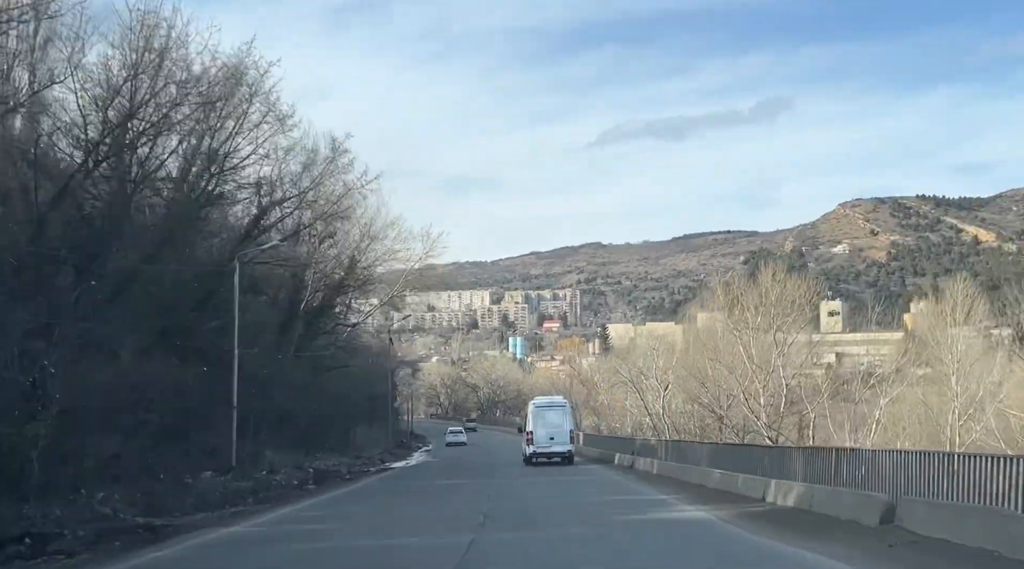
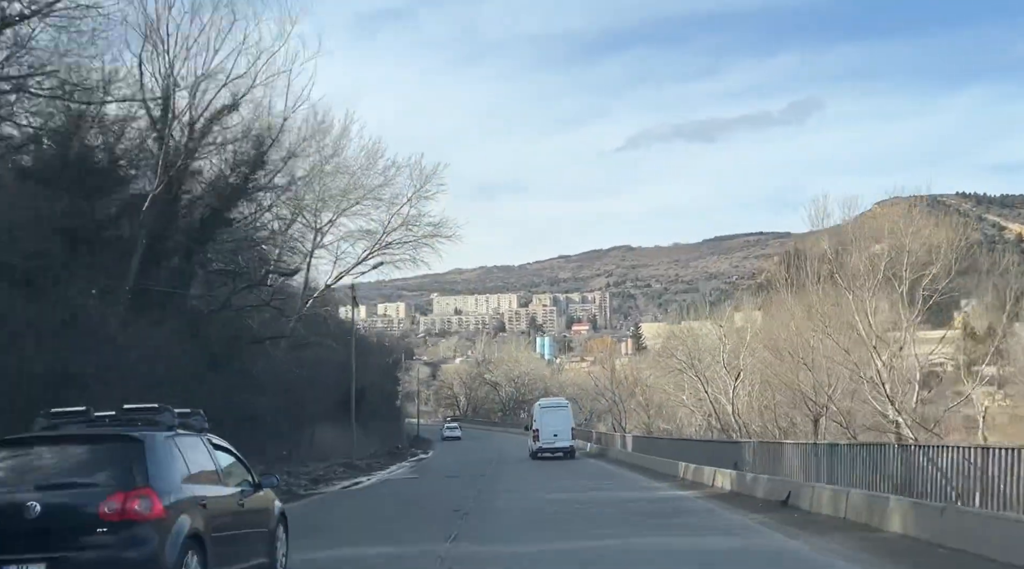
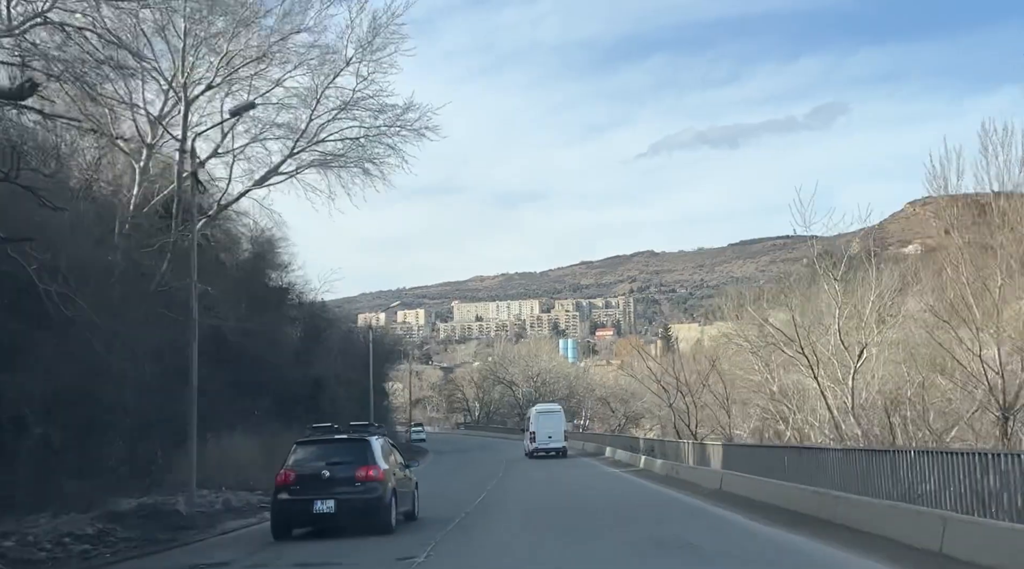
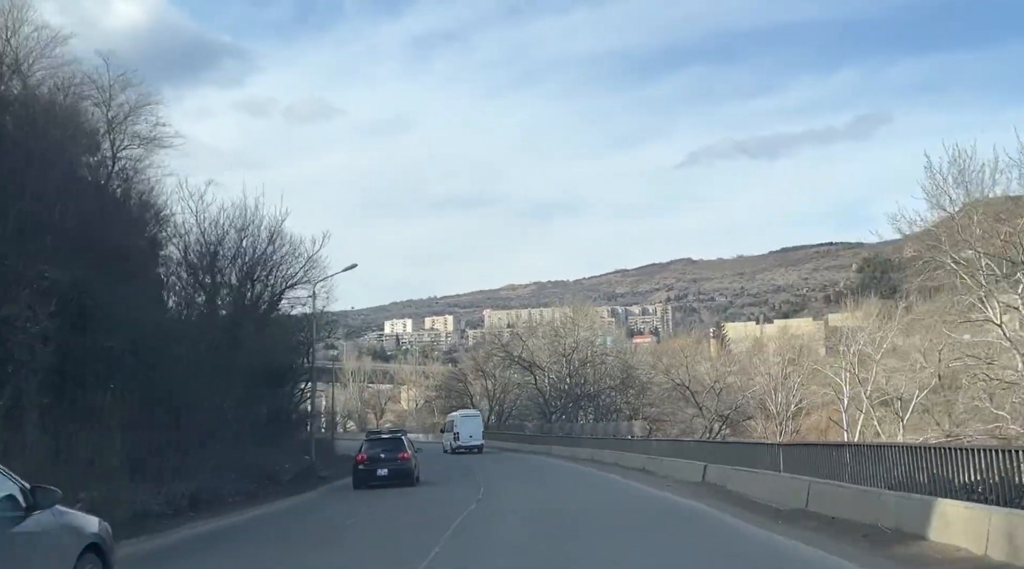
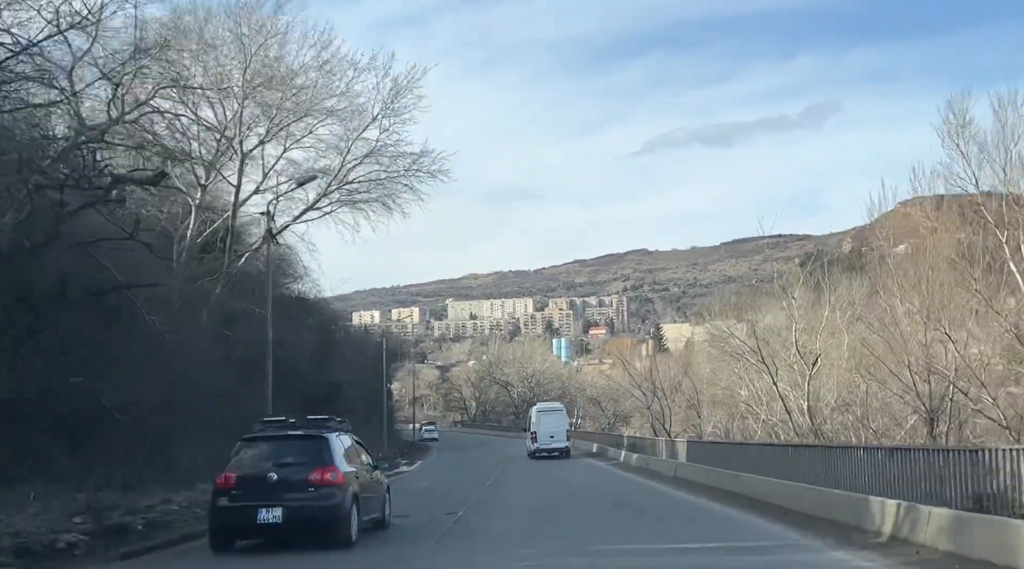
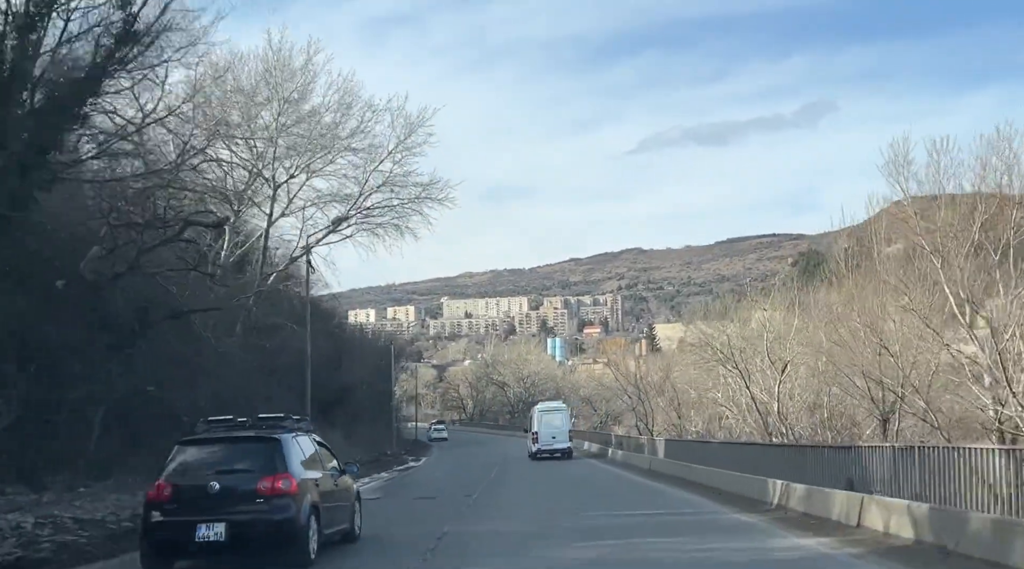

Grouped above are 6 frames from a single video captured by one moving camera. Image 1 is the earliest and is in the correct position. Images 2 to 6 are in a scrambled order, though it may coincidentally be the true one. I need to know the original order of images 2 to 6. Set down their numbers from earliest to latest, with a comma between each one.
2, 6, 5, 3, 4
